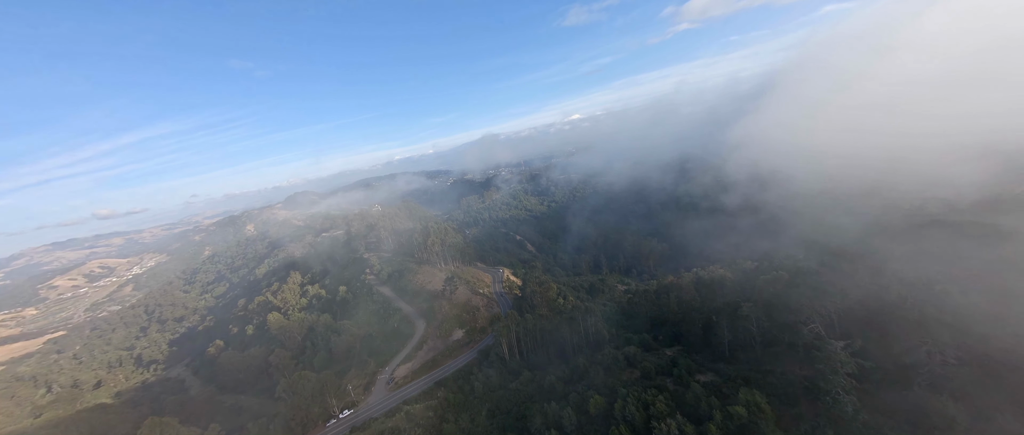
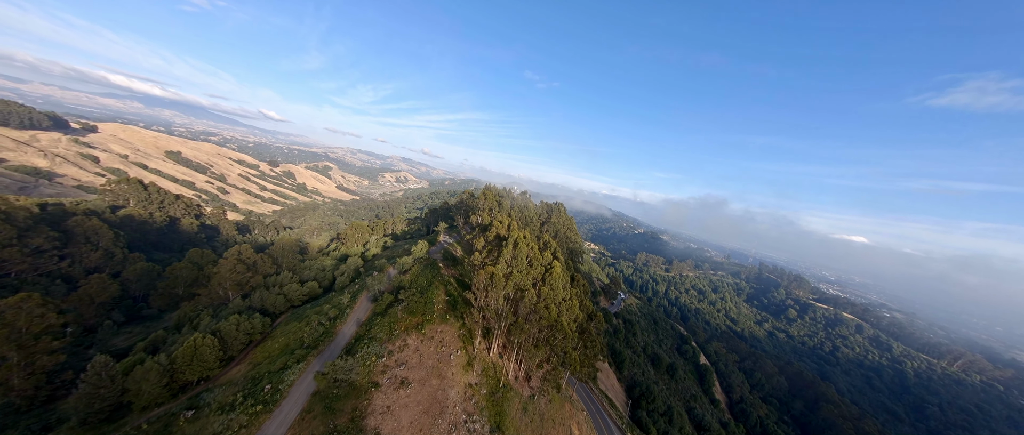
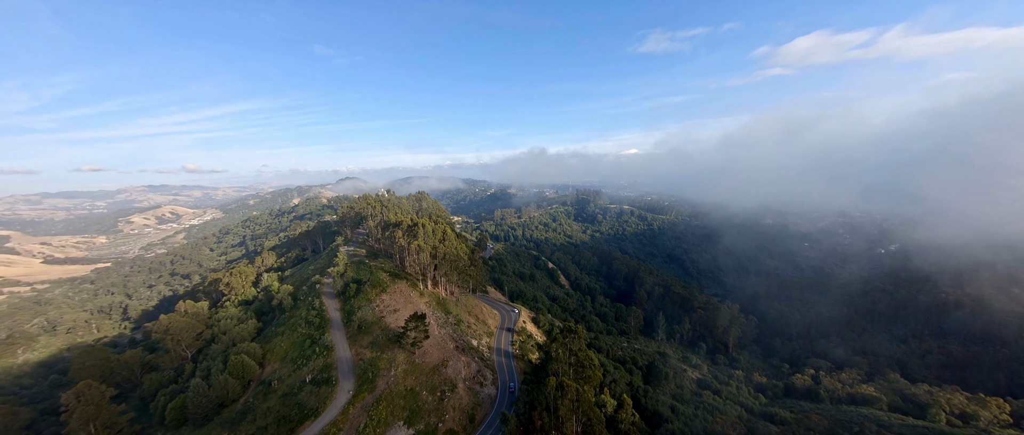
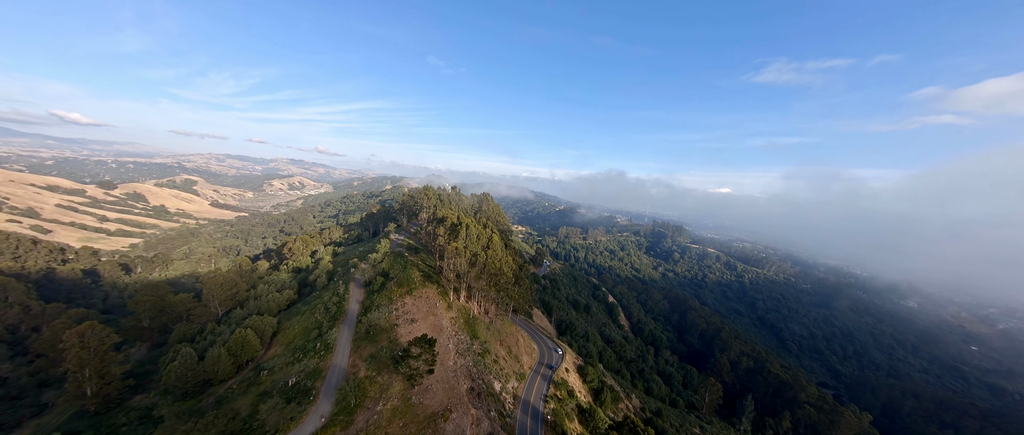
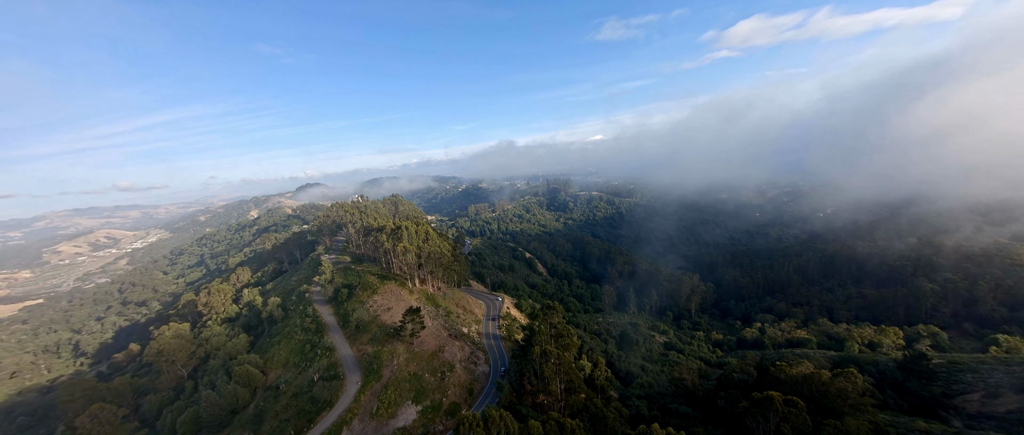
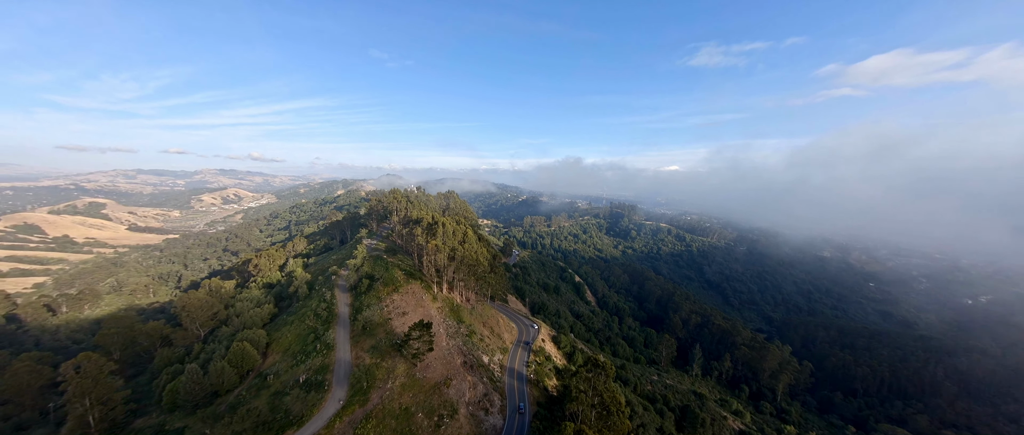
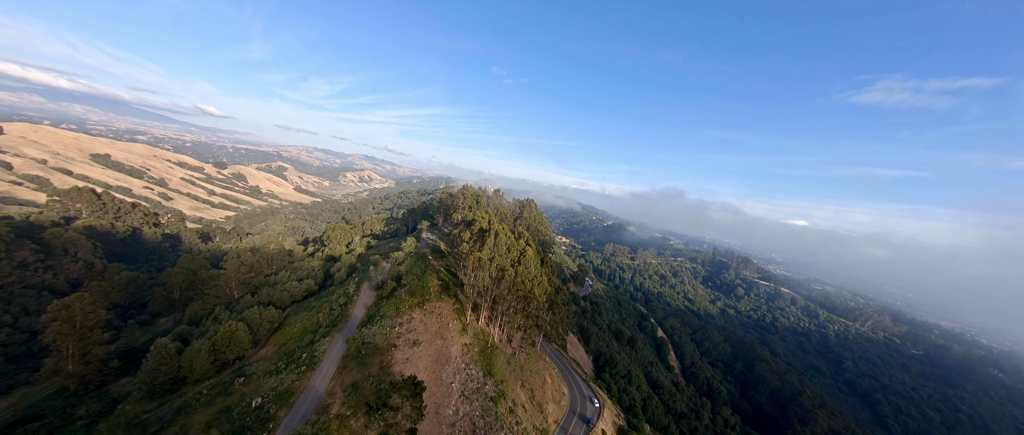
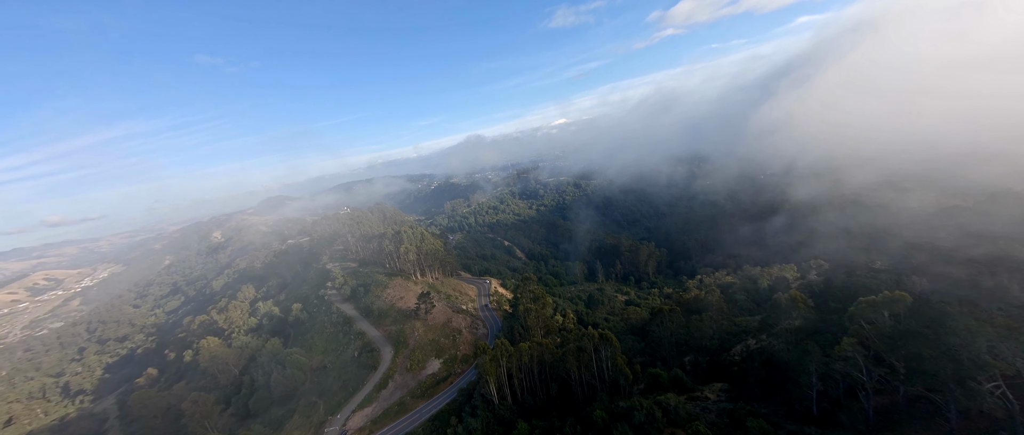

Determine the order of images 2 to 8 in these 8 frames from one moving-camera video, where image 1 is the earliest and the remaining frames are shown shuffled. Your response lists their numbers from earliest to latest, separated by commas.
8, 5, 3, 6, 4, 7, 2
